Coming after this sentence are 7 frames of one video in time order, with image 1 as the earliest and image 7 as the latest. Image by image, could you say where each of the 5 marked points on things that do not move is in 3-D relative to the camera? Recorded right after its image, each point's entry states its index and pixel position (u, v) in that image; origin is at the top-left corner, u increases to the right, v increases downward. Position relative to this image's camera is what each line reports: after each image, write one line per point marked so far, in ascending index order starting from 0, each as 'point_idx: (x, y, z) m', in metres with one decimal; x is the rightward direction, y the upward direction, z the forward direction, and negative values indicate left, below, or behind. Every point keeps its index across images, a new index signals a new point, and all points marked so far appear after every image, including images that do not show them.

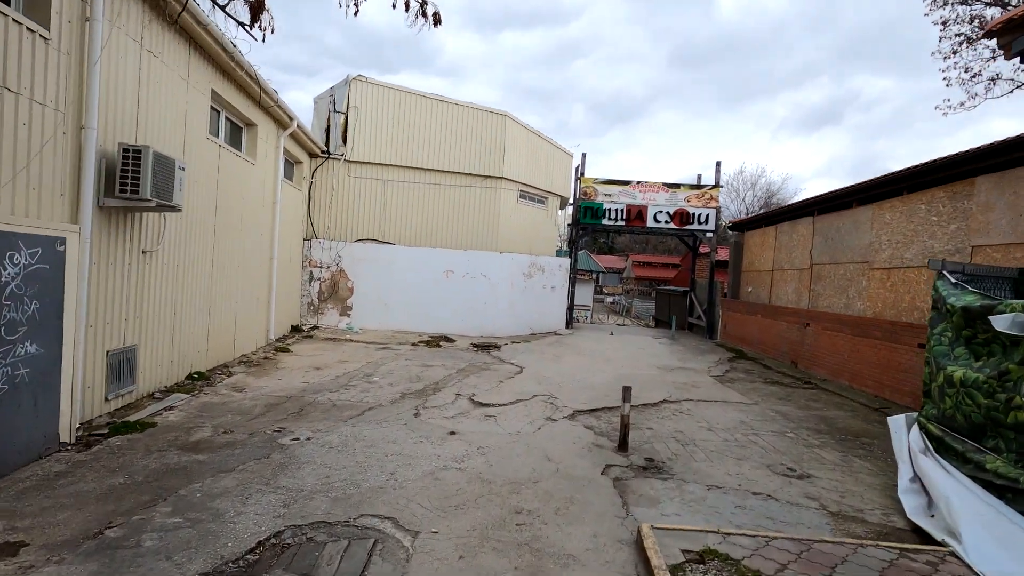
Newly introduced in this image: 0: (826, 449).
0: (+3.7, -1.9, +6.3) m
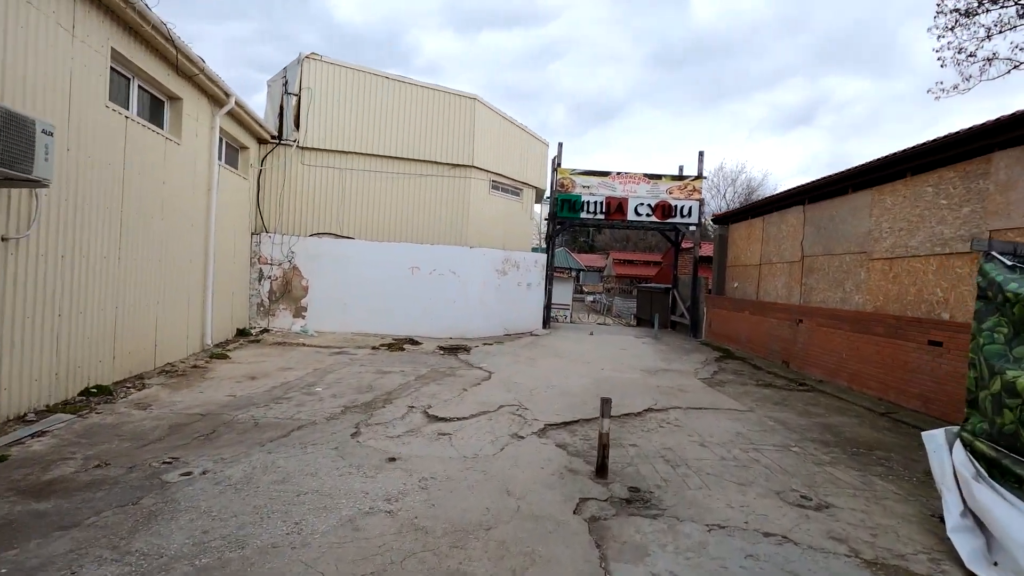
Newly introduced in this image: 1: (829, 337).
0: (+3.3, -1.8, +5.4) m
1: (+6.0, -0.9, +10.1) m
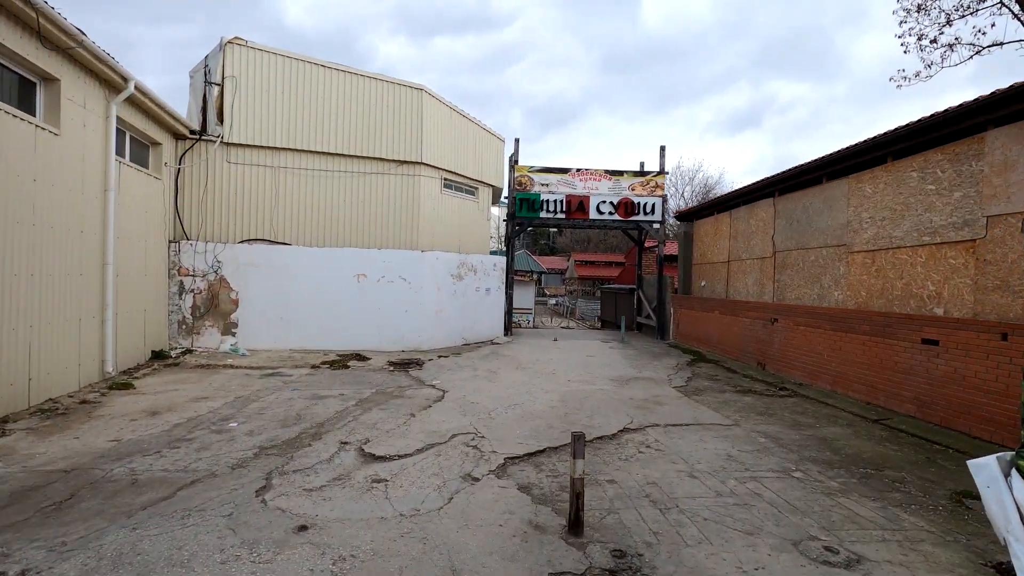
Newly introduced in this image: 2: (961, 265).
0: (+2.9, -1.8, +4.5) m
1: (+5.2, -0.9, +9.5) m
2: (+5.6, +0.3, +6.6) m
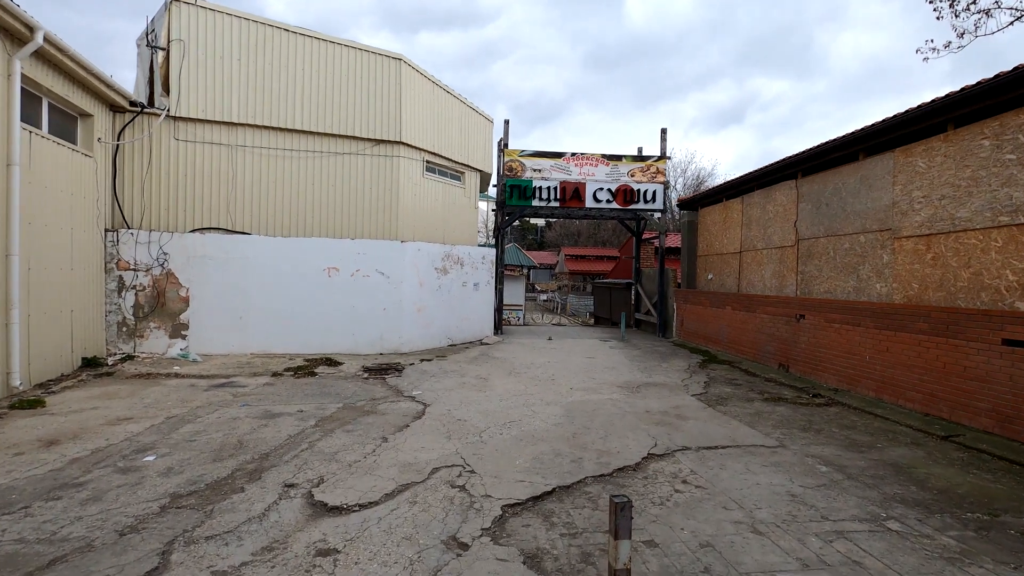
0: (+2.9, -1.7, +3.3) m
1: (+5.1, -0.7, +8.3) m
2: (+5.5, +0.4, +5.4) m
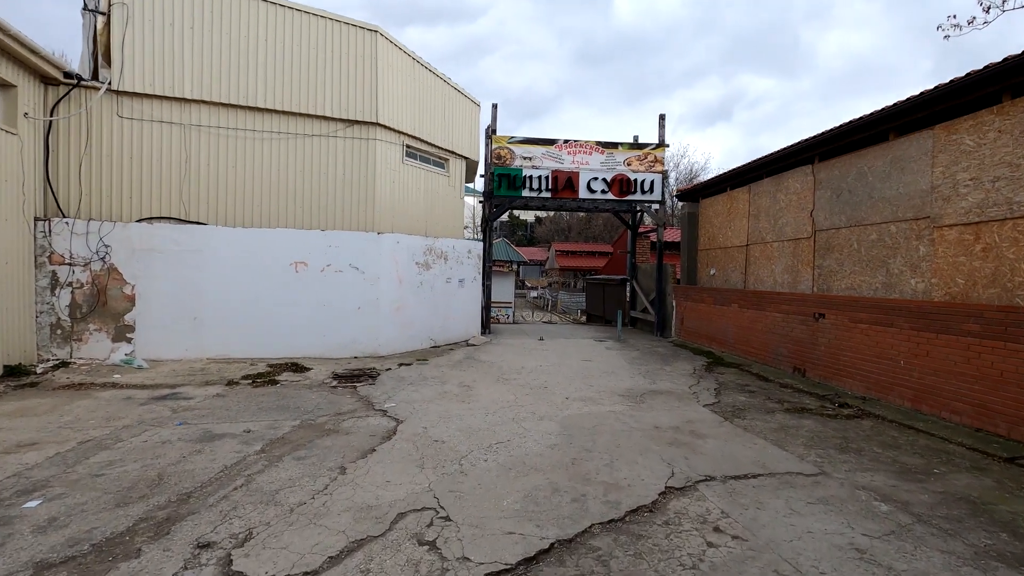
0: (+2.8, -1.7, +2.4) m
1: (+4.9, -0.7, +7.4) m
2: (+5.4, +0.4, +4.5) m
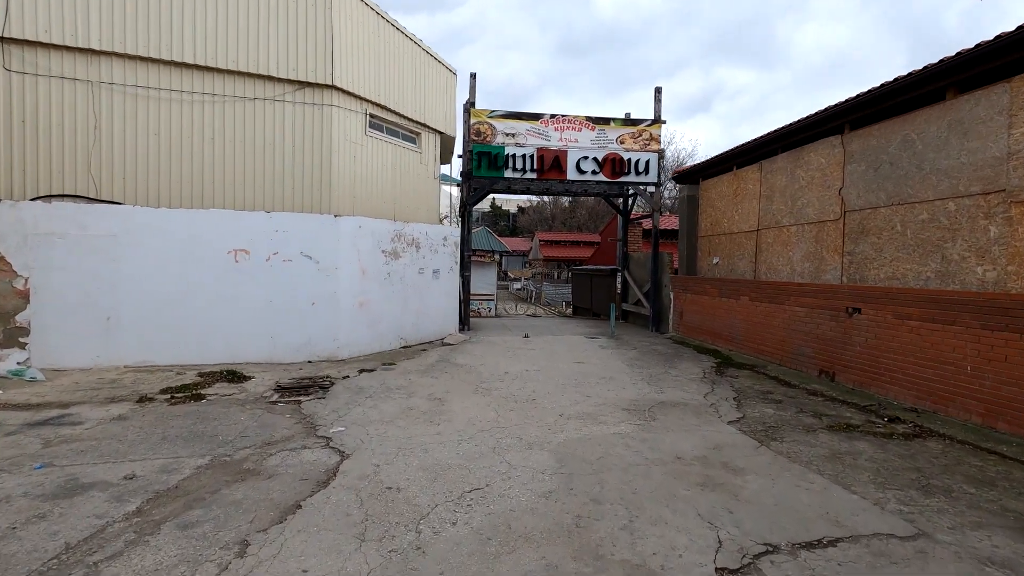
0: (+2.8, -1.6, +1.1) m
1: (+4.7, -0.6, +6.1) m
2: (+5.3, +0.5, +3.3) m
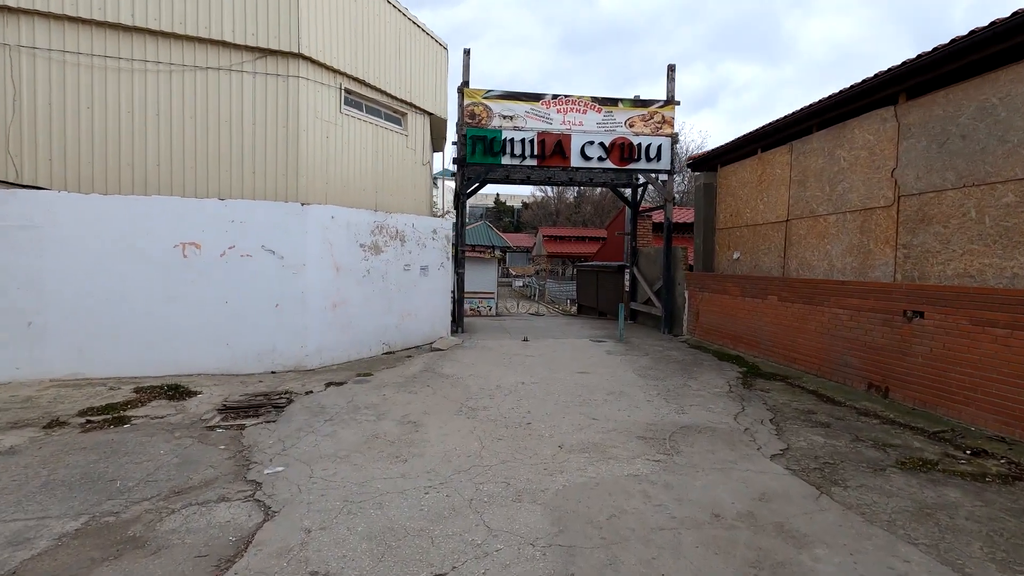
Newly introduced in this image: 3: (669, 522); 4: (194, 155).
0: (+2.6, -1.7, -0.1) m
1: (+4.6, -0.6, +4.9) m
2: (+5.1, +0.5, +2.1) m
3: (+1.0, -1.5, +3.4) m
4: (-4.3, +1.8, +7.2) m
